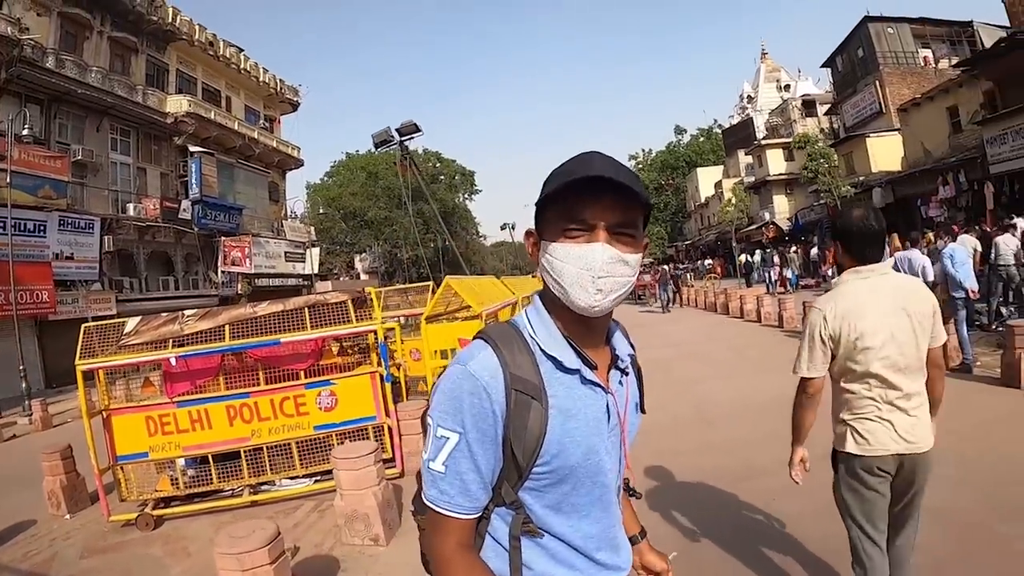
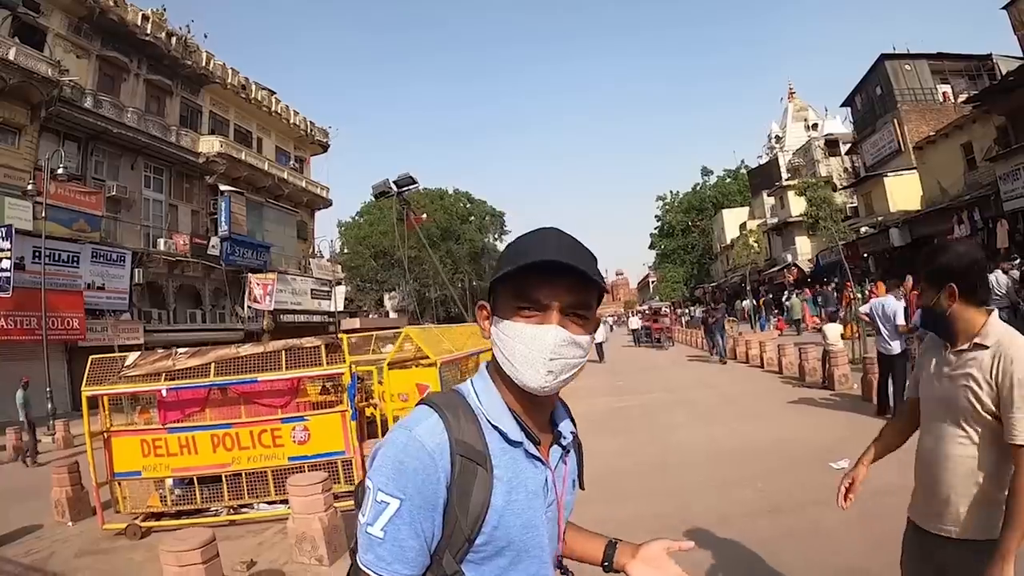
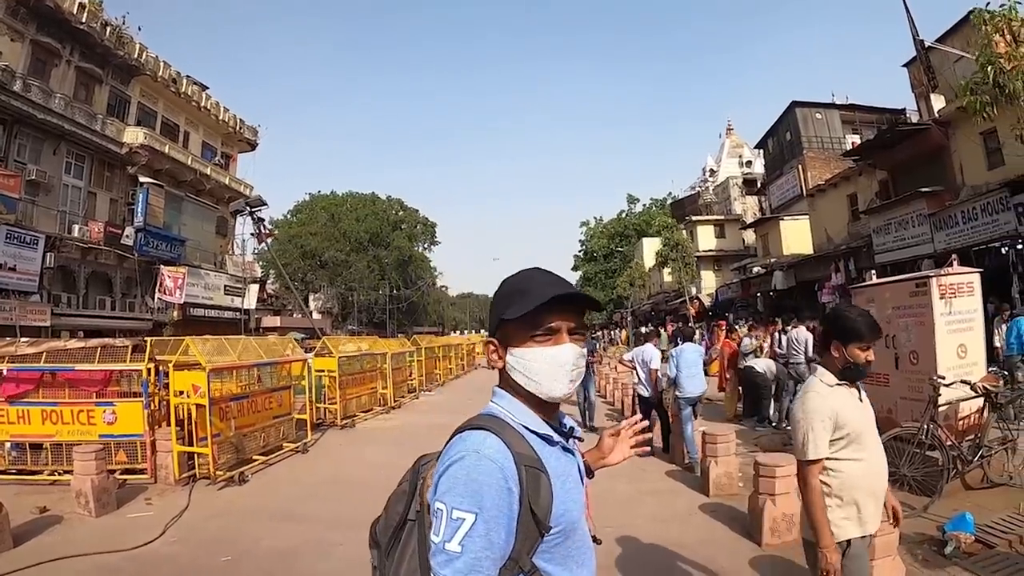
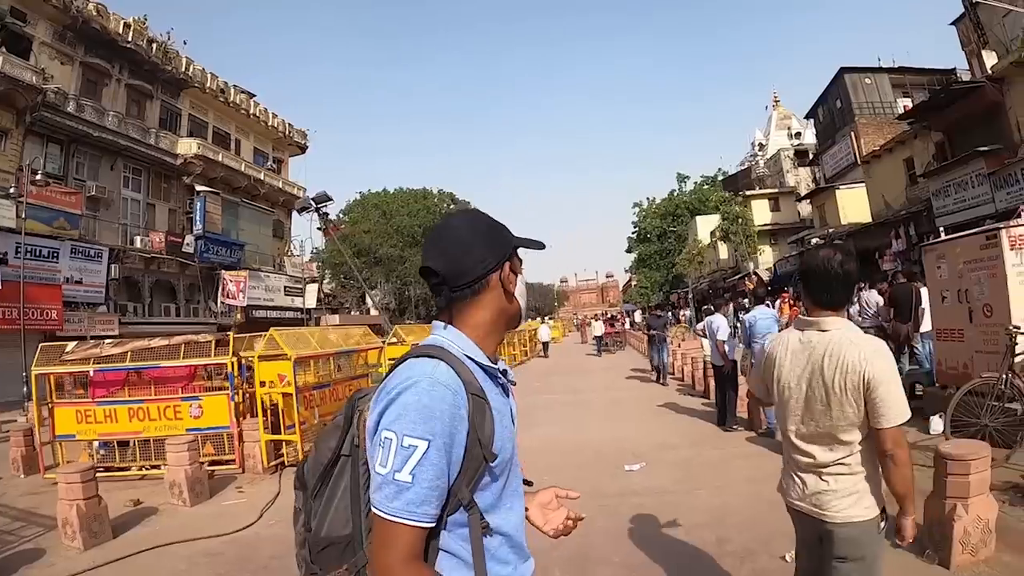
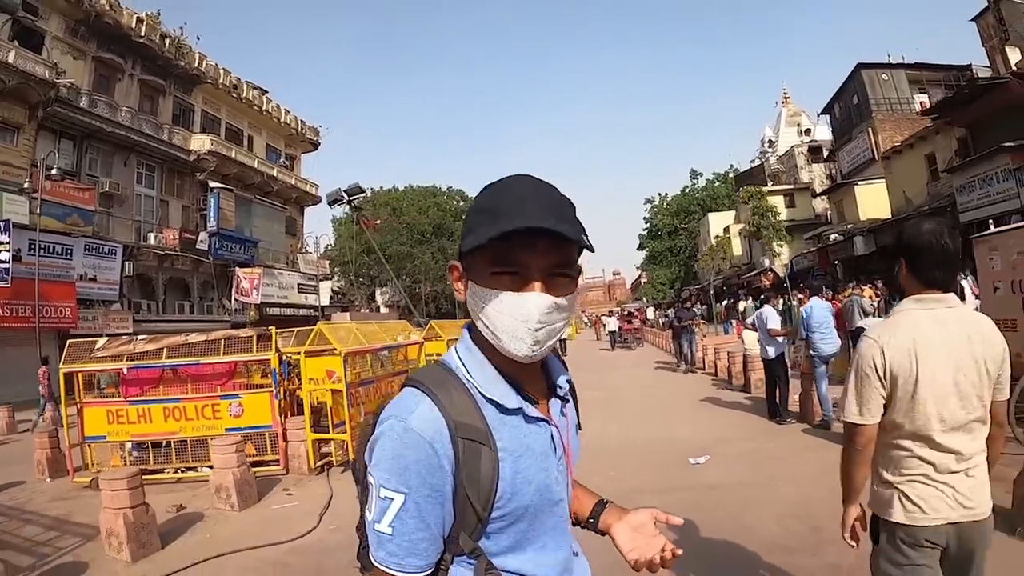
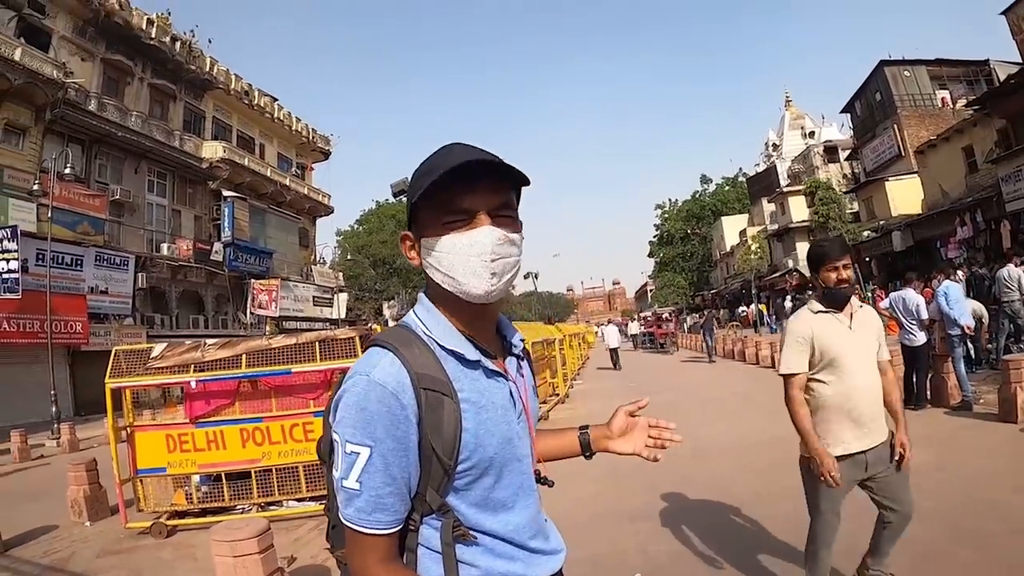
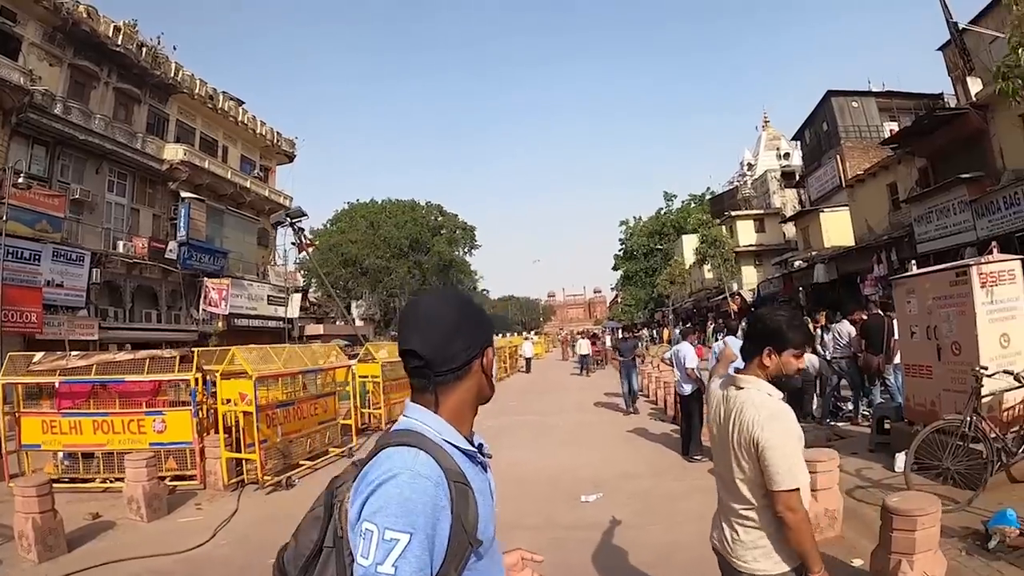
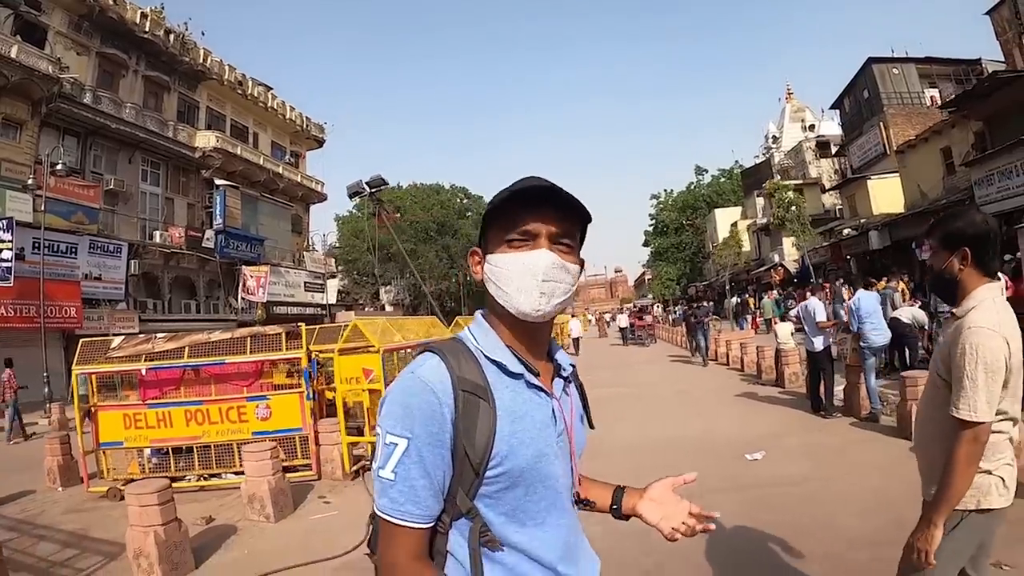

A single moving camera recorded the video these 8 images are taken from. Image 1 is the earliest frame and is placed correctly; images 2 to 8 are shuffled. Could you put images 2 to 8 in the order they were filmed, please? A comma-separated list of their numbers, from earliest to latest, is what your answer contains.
6, 2, 8, 5, 4, 7, 3
